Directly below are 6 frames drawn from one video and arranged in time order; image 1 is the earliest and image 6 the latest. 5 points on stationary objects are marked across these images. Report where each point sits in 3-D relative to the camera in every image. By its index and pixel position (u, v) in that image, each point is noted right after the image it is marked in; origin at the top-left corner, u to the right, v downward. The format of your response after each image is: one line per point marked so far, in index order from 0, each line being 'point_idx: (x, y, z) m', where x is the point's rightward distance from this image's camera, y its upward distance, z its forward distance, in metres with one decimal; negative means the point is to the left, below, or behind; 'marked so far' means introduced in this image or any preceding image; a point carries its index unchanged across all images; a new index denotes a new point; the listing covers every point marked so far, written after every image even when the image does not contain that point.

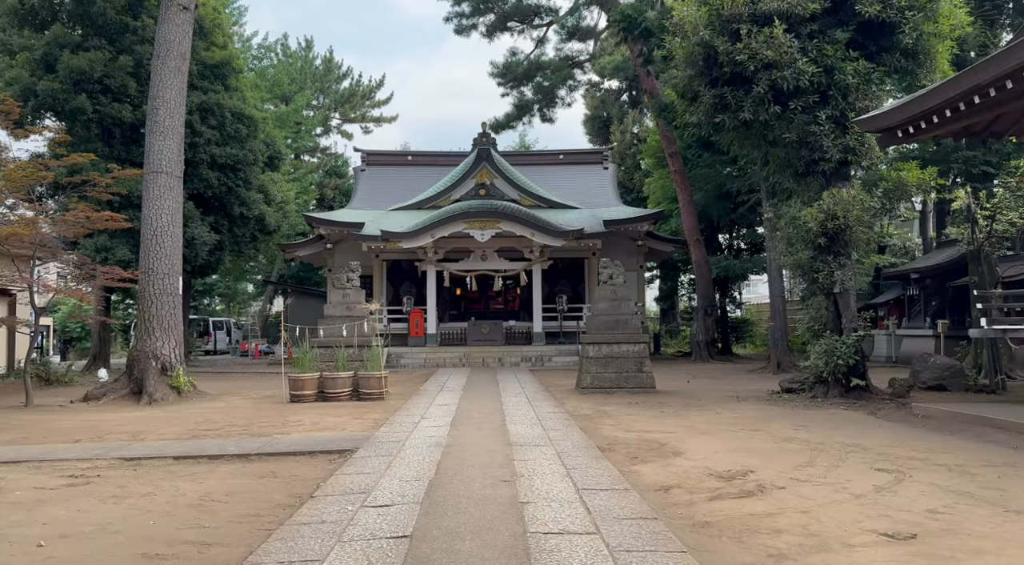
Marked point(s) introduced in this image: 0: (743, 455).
0: (+2.2, -1.7, +6.8) m
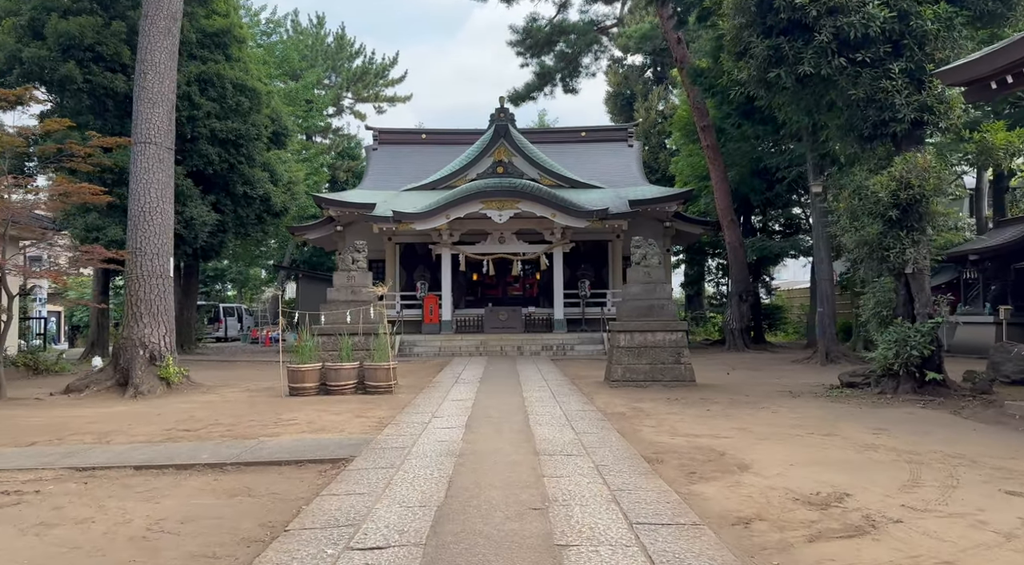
0: (+2.5, -1.5, +5.5) m
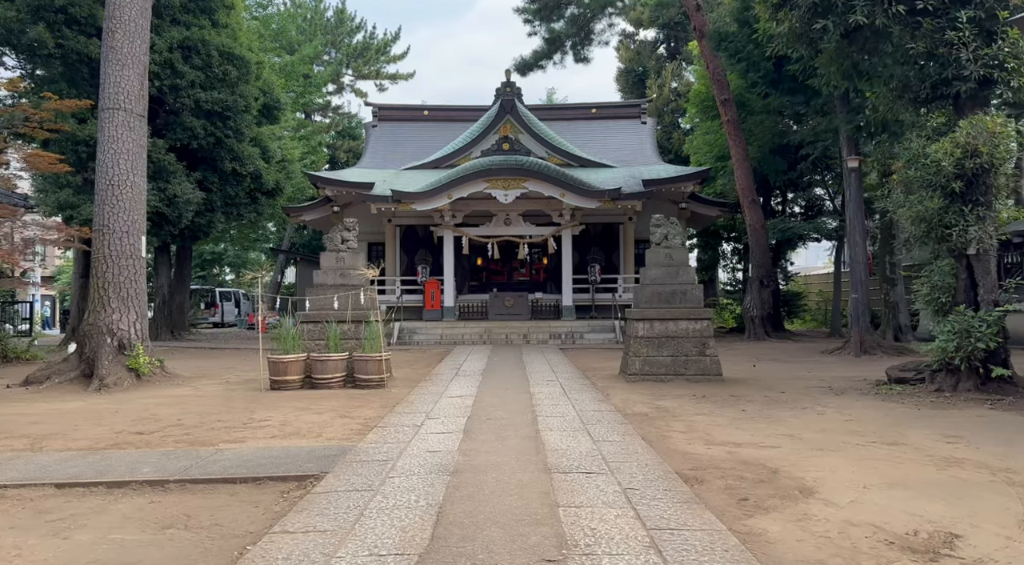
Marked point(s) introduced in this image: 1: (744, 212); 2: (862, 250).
0: (+2.5, -1.3, +4.4) m
1: (+5.9, +1.8, +17.9) m
2: (+6.5, +0.6, +13.1) m
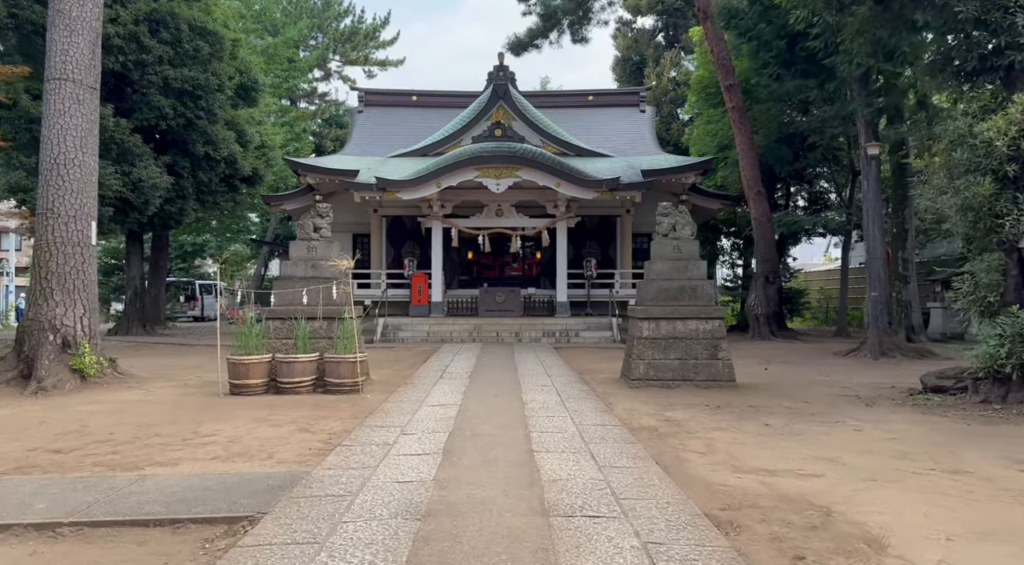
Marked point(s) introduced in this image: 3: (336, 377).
0: (+2.4, -1.3, +3.4) m
1: (+5.7, +1.9, +16.9) m
2: (+6.4, +0.7, +12.2) m
3: (-2.1, -1.1, +8.4) m
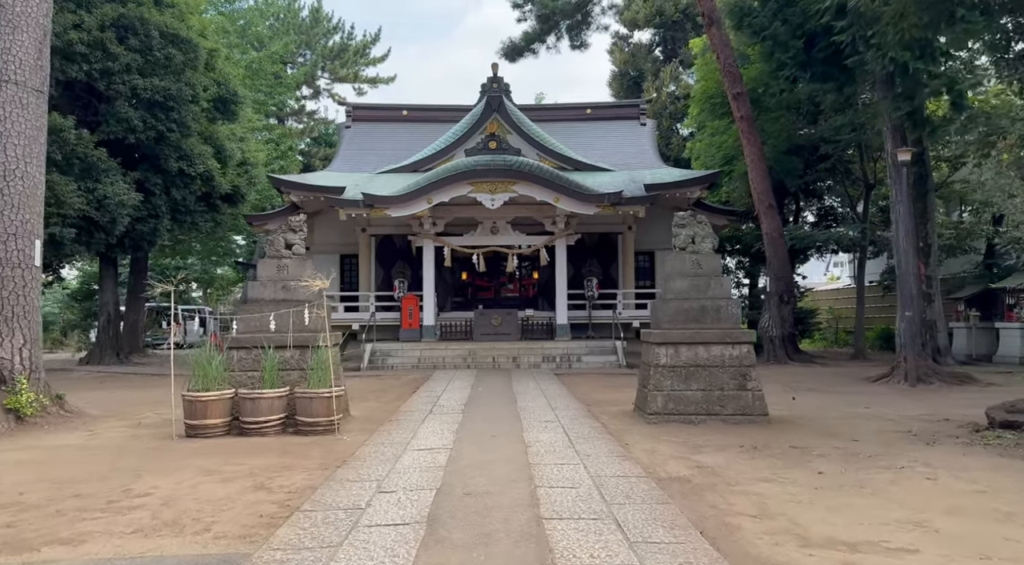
0: (+2.5, -1.4, +2.3) m
1: (+5.6, +1.4, +15.9) m
2: (+6.3, +0.4, +11.1) m
3: (-2.1, -1.4, +7.3) m
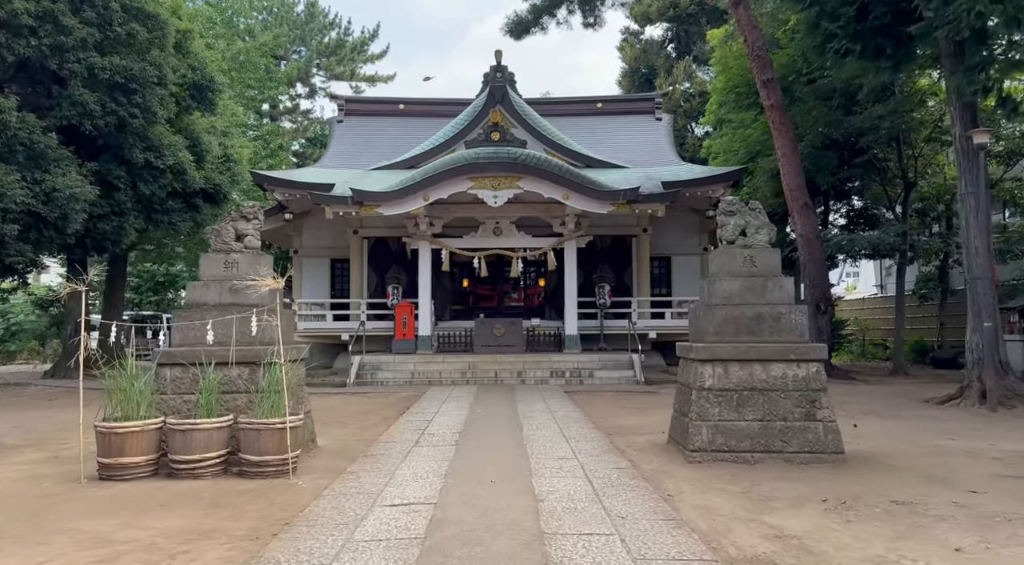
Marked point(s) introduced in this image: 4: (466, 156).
0: (+2.5, -1.3, +0.6) m
1: (+5.7, +1.3, +14.3) m
2: (+6.4, +0.3, +9.5) m
3: (-2.1, -1.4, +5.7) m
4: (-0.9, +2.6, +14.5) m
